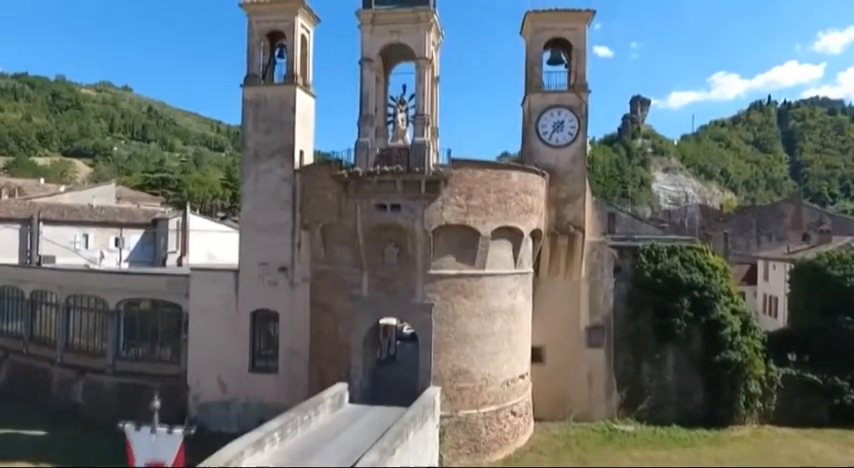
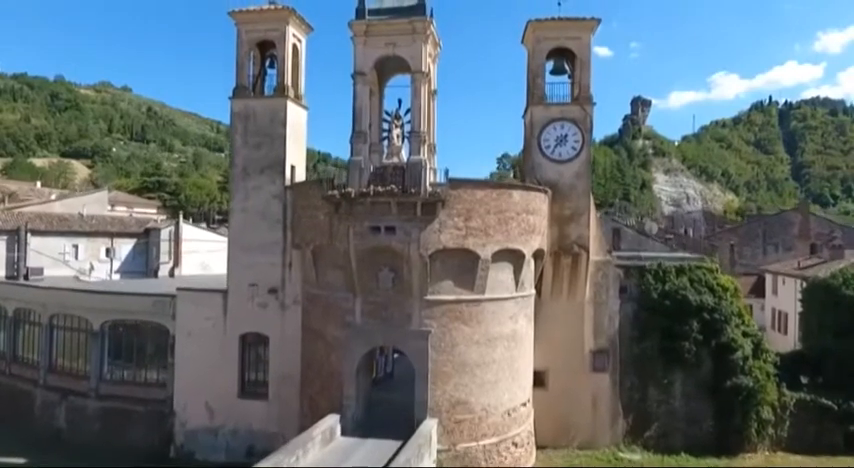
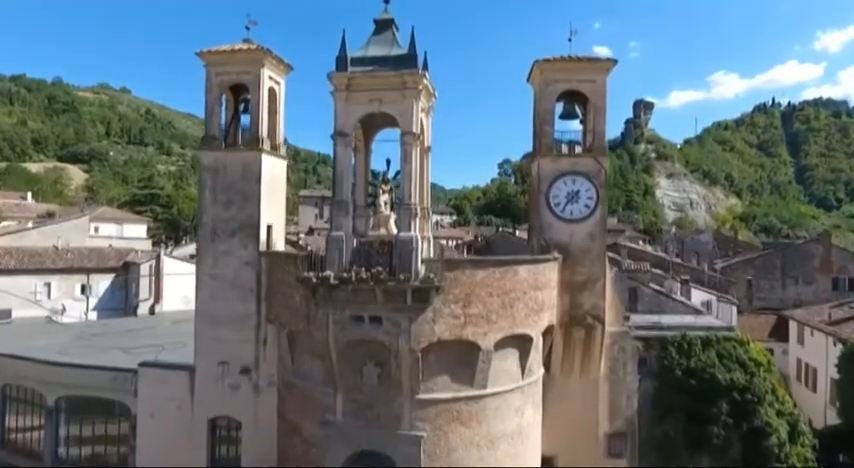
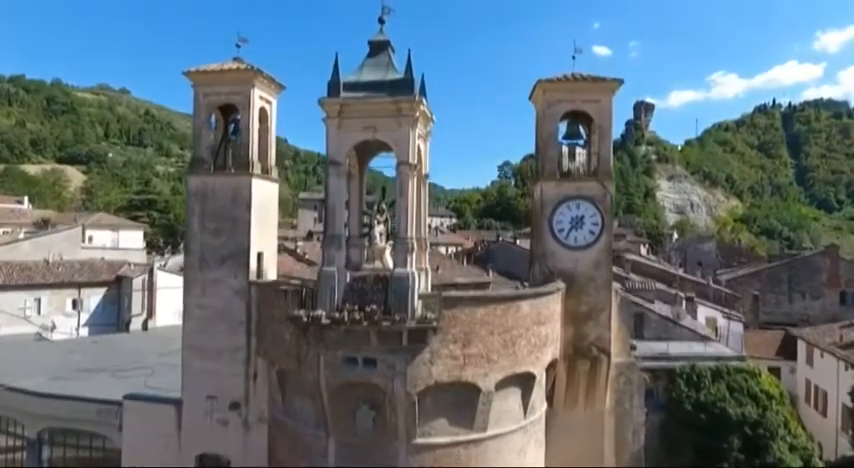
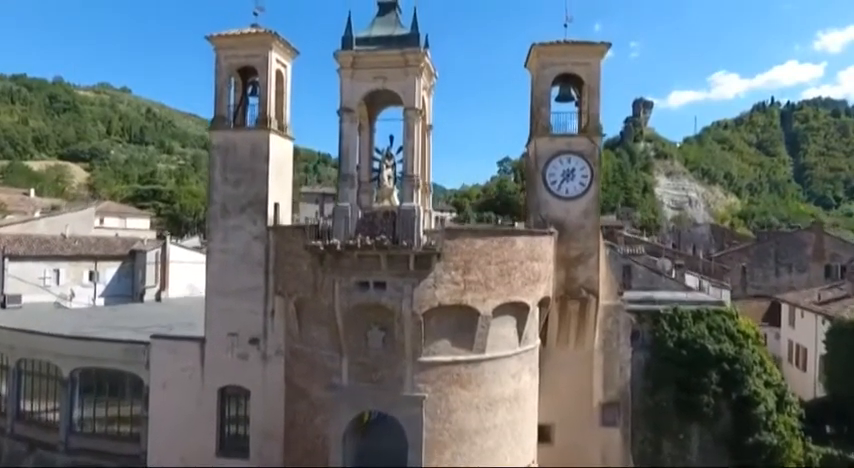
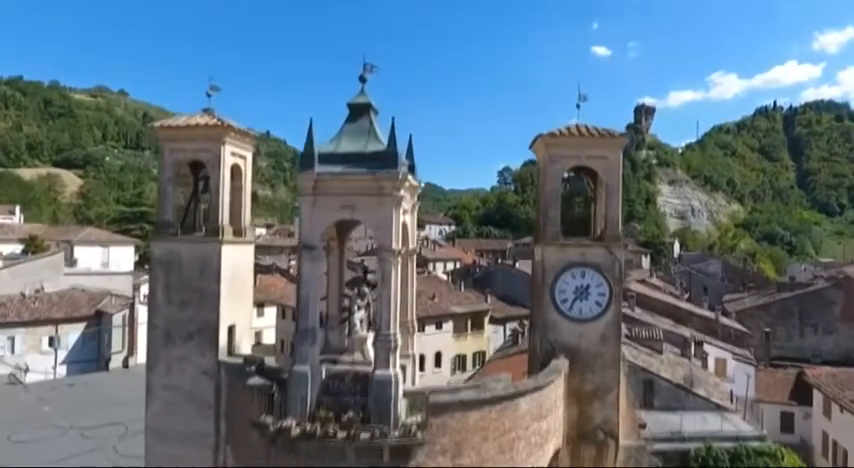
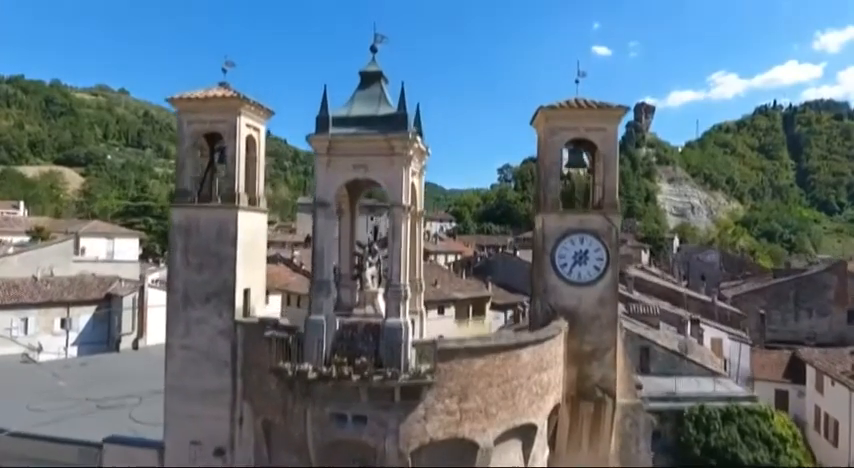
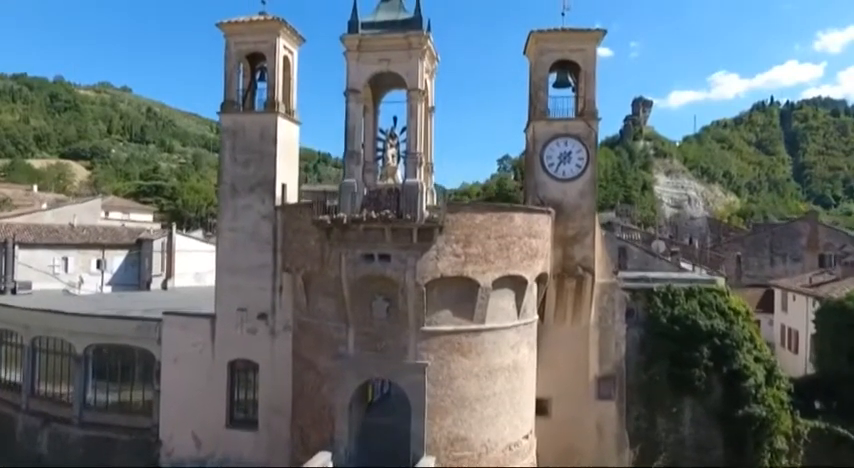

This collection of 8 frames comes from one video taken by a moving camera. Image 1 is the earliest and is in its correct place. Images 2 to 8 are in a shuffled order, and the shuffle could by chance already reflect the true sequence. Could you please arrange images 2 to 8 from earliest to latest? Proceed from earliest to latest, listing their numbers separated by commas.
2, 8, 5, 3, 4, 7, 6
